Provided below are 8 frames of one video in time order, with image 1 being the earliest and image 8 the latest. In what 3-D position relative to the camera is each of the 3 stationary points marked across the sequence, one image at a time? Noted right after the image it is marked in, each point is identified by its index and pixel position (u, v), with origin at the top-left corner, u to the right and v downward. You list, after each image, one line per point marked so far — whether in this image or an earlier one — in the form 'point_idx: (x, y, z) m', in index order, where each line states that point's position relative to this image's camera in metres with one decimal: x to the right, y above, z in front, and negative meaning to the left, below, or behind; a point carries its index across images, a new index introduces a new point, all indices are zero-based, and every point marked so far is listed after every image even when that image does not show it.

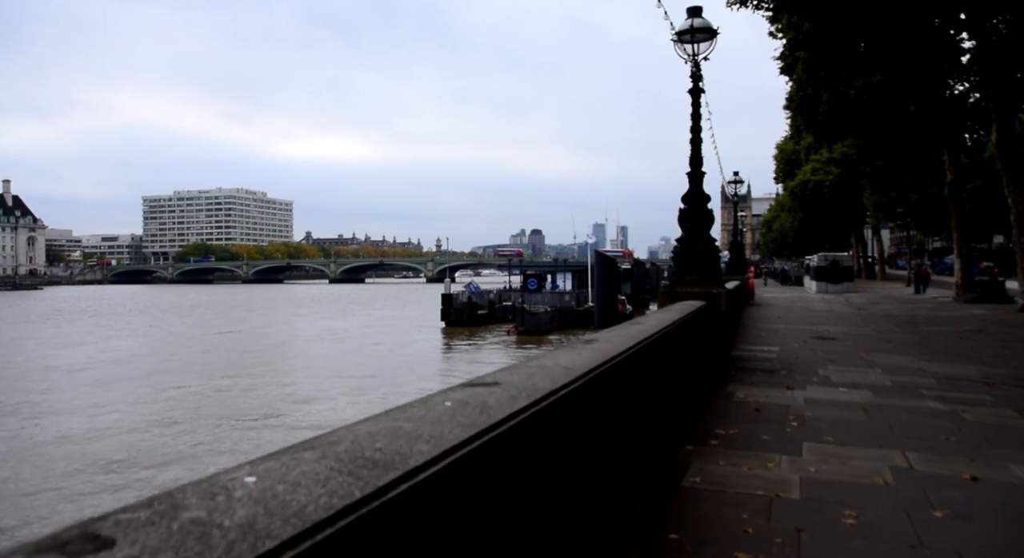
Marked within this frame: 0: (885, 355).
0: (+6.5, -1.4, +11.1) m
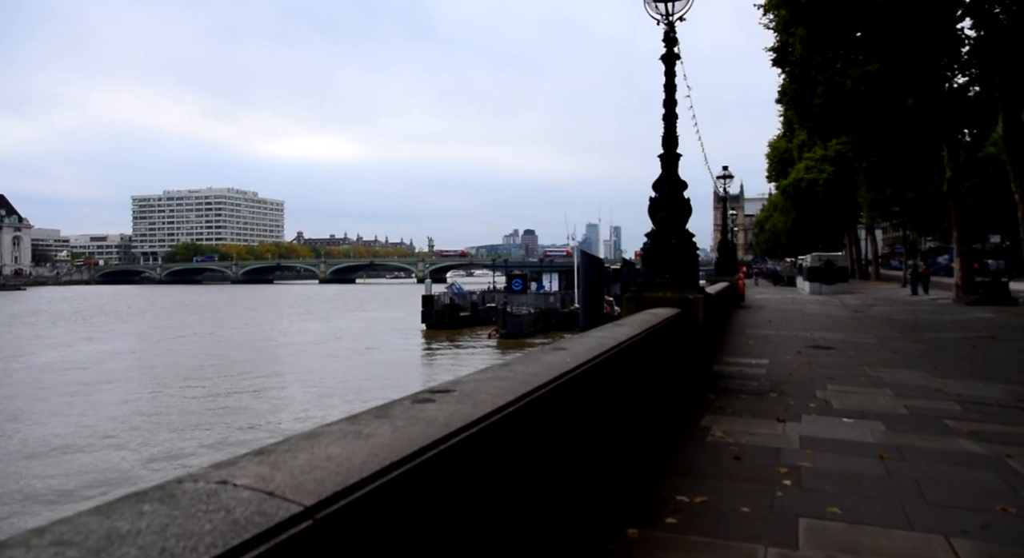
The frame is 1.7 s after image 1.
0: (+5.7, -1.4, +9.5) m
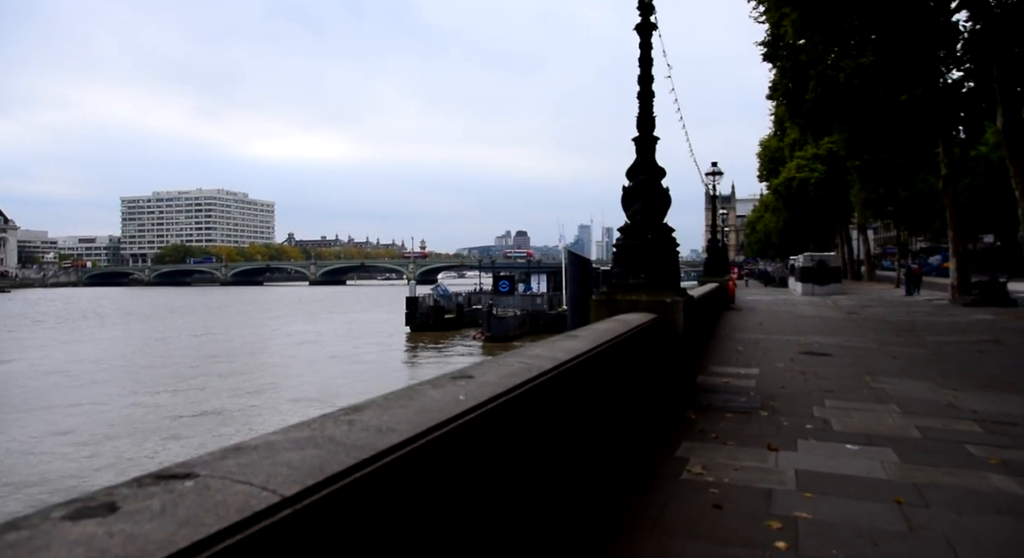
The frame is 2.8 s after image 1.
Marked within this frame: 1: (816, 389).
0: (+5.1, -1.4, +8.5) m
1: (+3.8, -1.4, +7.9) m
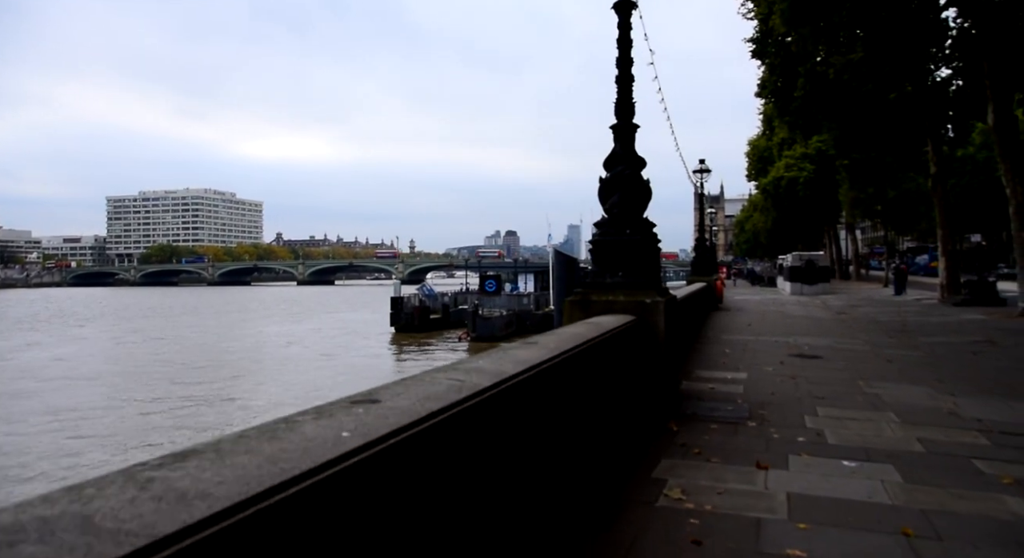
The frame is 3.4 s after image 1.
0: (+4.7, -1.4, +7.9) m
1: (+3.4, -1.4, +7.4) m
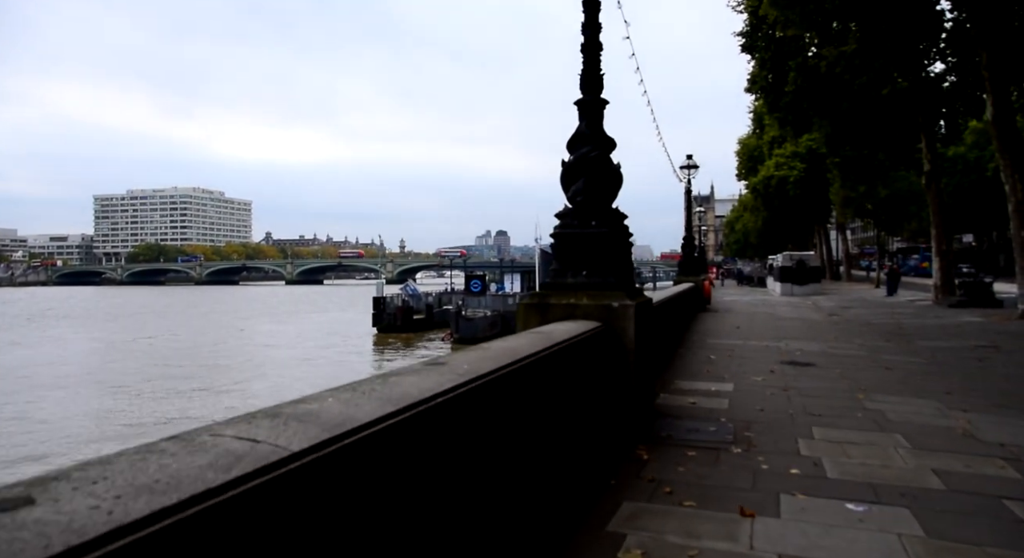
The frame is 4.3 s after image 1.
0: (+4.2, -1.4, +7.0) m
1: (+2.9, -1.4, +6.4) m
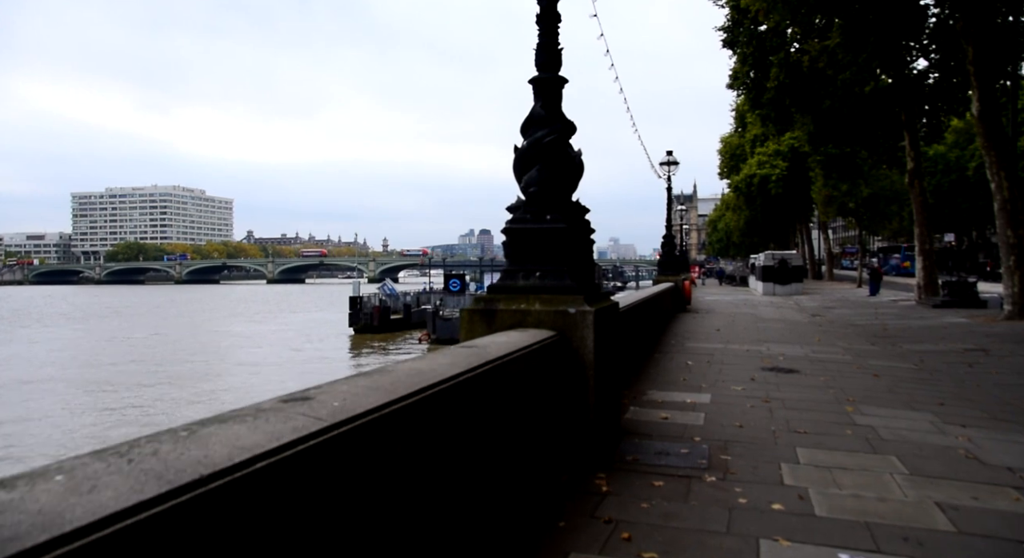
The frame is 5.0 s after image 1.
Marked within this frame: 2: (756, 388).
0: (+3.8, -1.4, +6.3) m
1: (+2.5, -1.4, +5.8) m
2: (+3.1, -1.4, +8.0) m
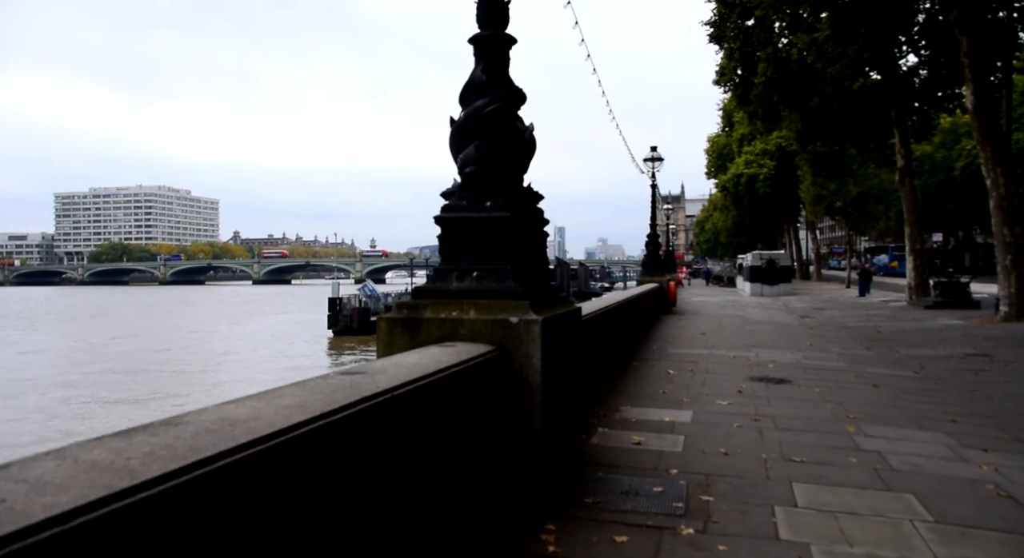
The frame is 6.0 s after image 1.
0: (+3.3, -1.4, +5.4) m
1: (+2.0, -1.4, +4.8) m
2: (+2.6, -1.4, +7.1) m
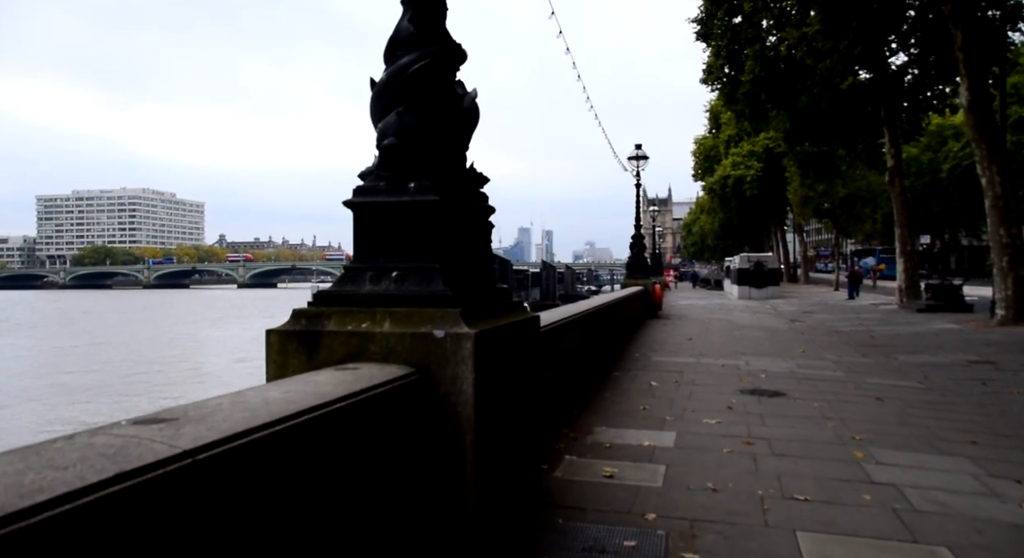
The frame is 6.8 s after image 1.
0: (+2.9, -1.4, +4.6) m
1: (+1.7, -1.4, +4.0) m
2: (+2.2, -1.4, +6.3) m
